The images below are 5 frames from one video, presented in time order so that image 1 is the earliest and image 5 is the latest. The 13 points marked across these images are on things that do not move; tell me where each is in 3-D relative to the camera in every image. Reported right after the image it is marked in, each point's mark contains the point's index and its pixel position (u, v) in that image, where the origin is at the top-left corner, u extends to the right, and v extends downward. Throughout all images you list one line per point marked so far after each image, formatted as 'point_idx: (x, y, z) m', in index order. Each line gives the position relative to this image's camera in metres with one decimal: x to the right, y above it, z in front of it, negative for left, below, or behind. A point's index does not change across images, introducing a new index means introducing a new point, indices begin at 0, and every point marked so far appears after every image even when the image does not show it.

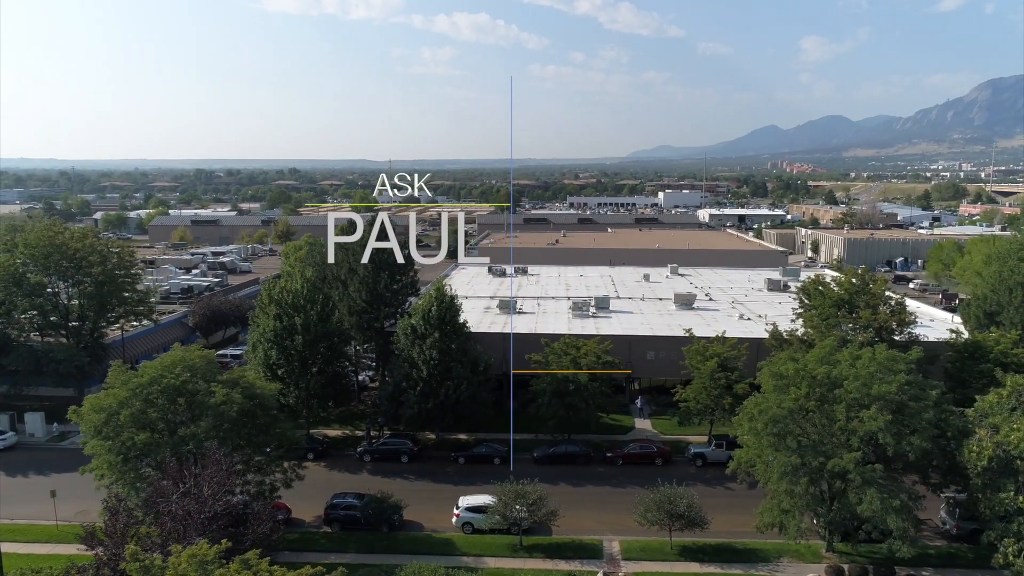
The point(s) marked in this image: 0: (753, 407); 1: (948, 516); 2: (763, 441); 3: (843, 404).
0: (+6.1, -3.0, +18.3) m
1: (+11.6, -6.1, +19.0) m
2: (+6.1, -3.8, +17.6) m
3: (+7.8, -2.7, +17.0) m
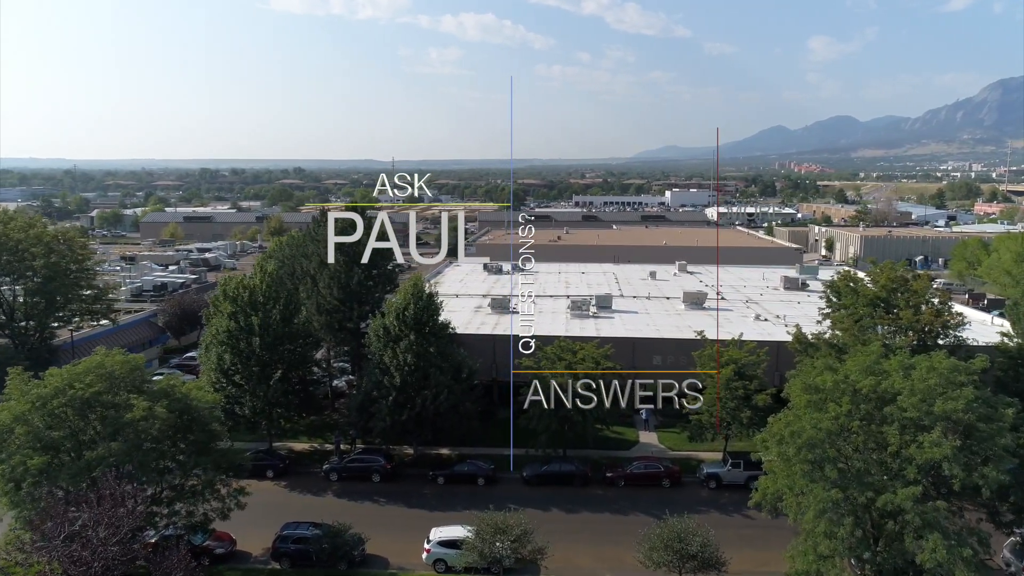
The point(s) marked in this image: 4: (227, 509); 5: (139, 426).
0: (+5.7, -2.9, +15.1) m
1: (+11.1, -5.9, +15.8) m
2: (+5.7, -3.6, +14.3) m
3: (+7.3, -2.6, +13.7) m
4: (-6.9, -5.3, +17.3) m
5: (-8.1, -3.0, +15.5) m
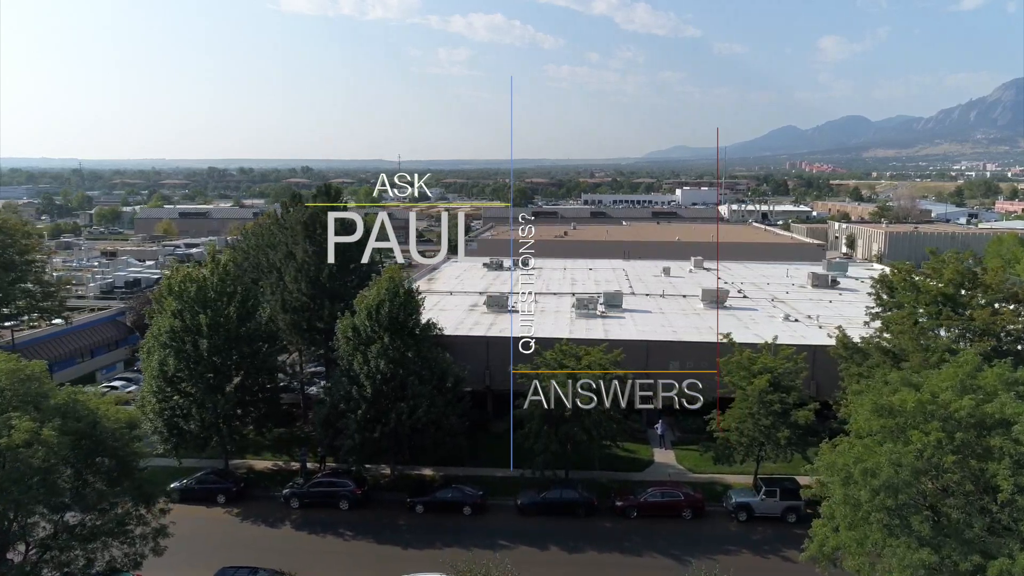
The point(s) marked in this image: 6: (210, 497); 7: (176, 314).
0: (+5.4, -2.8, +11.5) m
1: (+10.8, -5.8, +12.2) m
2: (+5.3, -3.5, +10.8) m
3: (+7.0, -2.4, +10.2) m
4: (-7.1, -5.1, +13.9) m
5: (-8.4, -2.8, +12.2) m
6: (-8.3, -5.7, +19.6) m
7: (-9.3, -0.7, +19.8) m
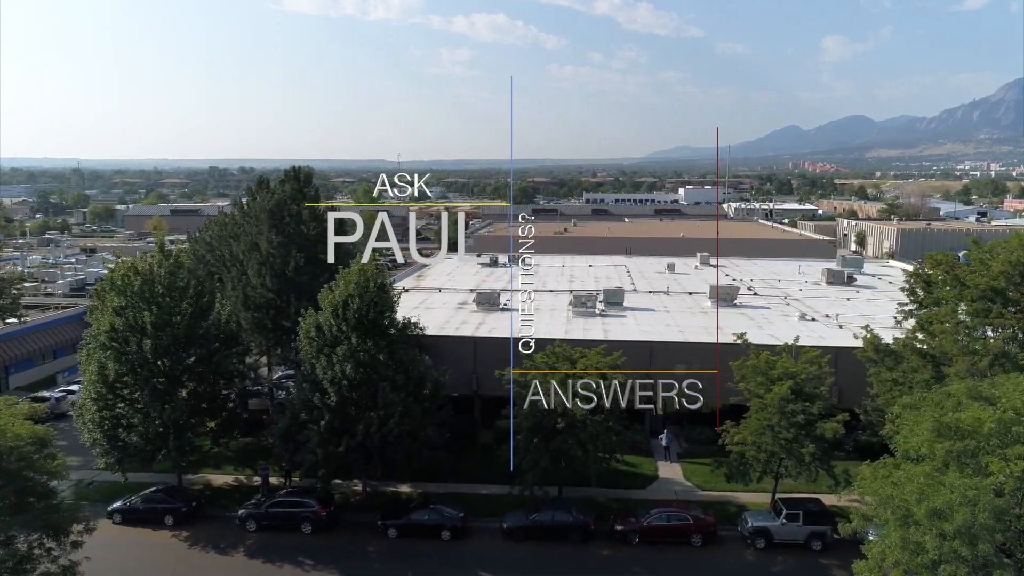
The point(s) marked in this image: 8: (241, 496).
0: (+5.0, -2.6, +9.3) m
1: (+10.4, -5.7, +9.9) m
2: (+5.0, -3.3, +8.5) m
3: (+6.7, -2.3, +7.9) m
4: (-7.5, -5.0, +11.7) m
5: (-8.8, -2.7, +9.9) m
6: (-8.6, -5.6, +17.4) m
7: (-9.7, -0.6, +17.6) m
8: (-7.1, -5.4, +18.7) m
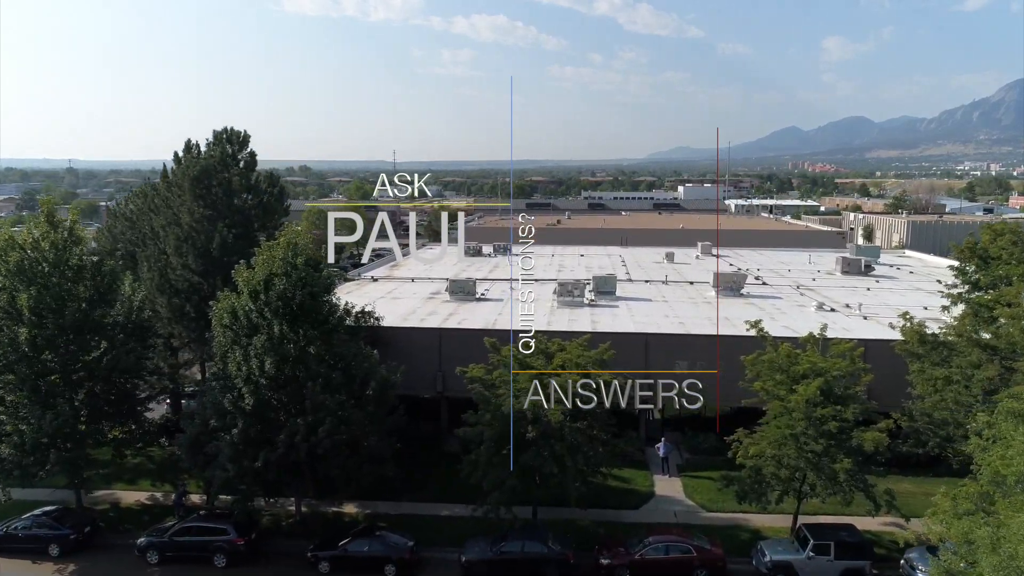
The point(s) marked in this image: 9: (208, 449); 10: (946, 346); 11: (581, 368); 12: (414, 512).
0: (+4.3, -2.2, +6.1) m
1: (+9.7, -5.2, +6.7) m
2: (+4.2, -2.9, +5.3) m
3: (+5.9, -1.8, +4.7) m
4: (-8.2, -4.5, +8.5) m
5: (-9.5, -2.2, +6.7) m
6: (-9.4, -5.1, +14.2) m
7: (-10.4, -0.1, +14.4) m
8: (-7.8, -5.0, +15.5) m
9: (-5.6, -3.0, +13.4) m
10: (+8.2, -1.0, +13.8) m
11: (+1.3, -1.5, +14.0) m
12: (-2.1, -4.8, +15.4) m
